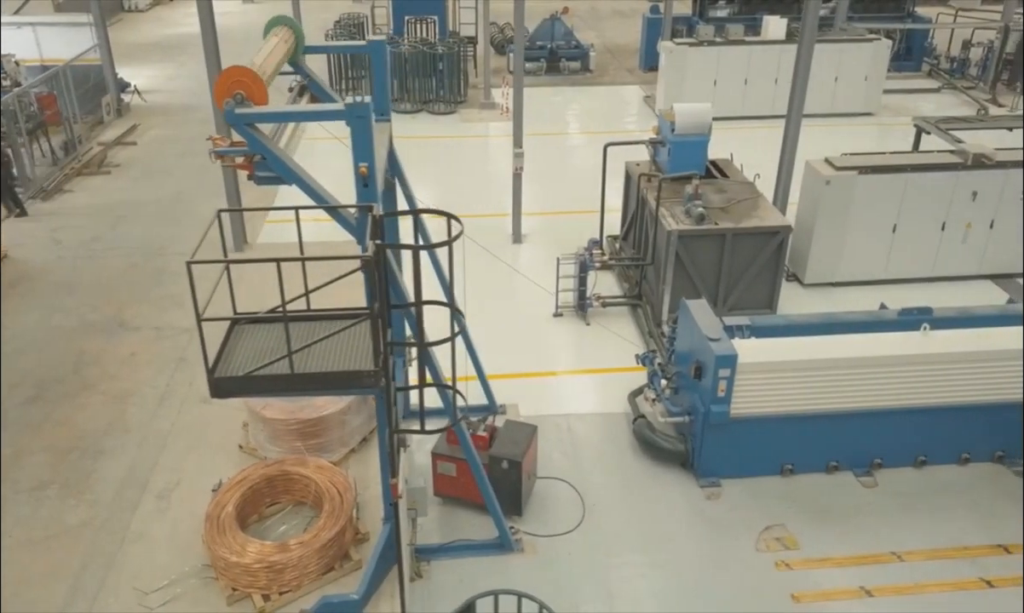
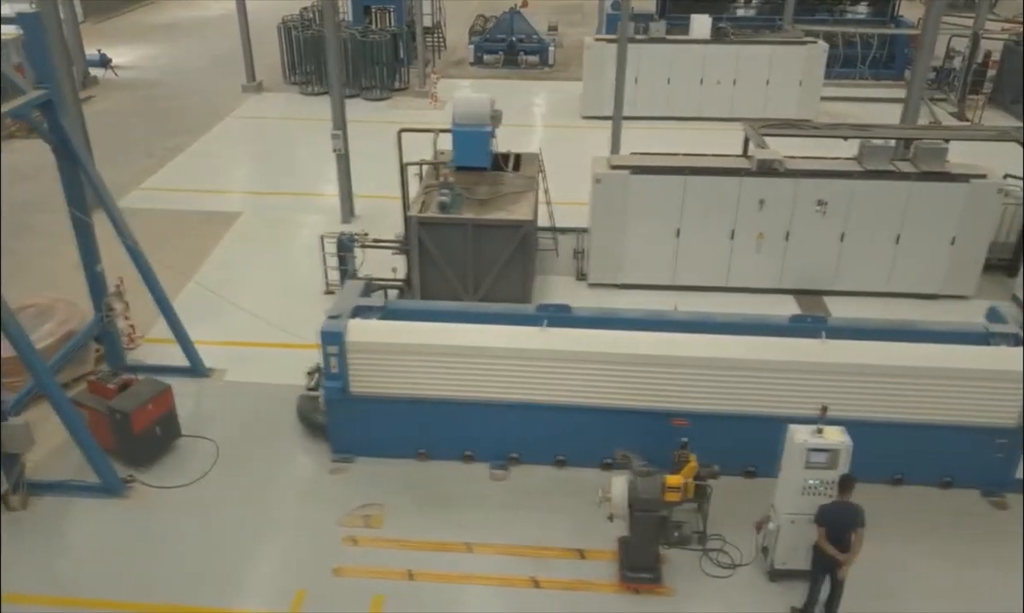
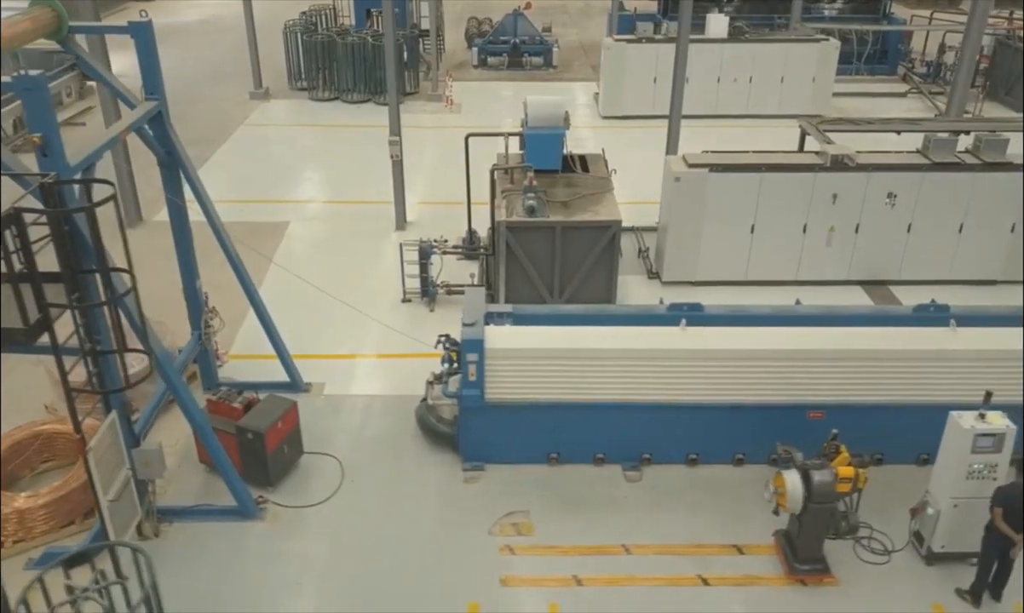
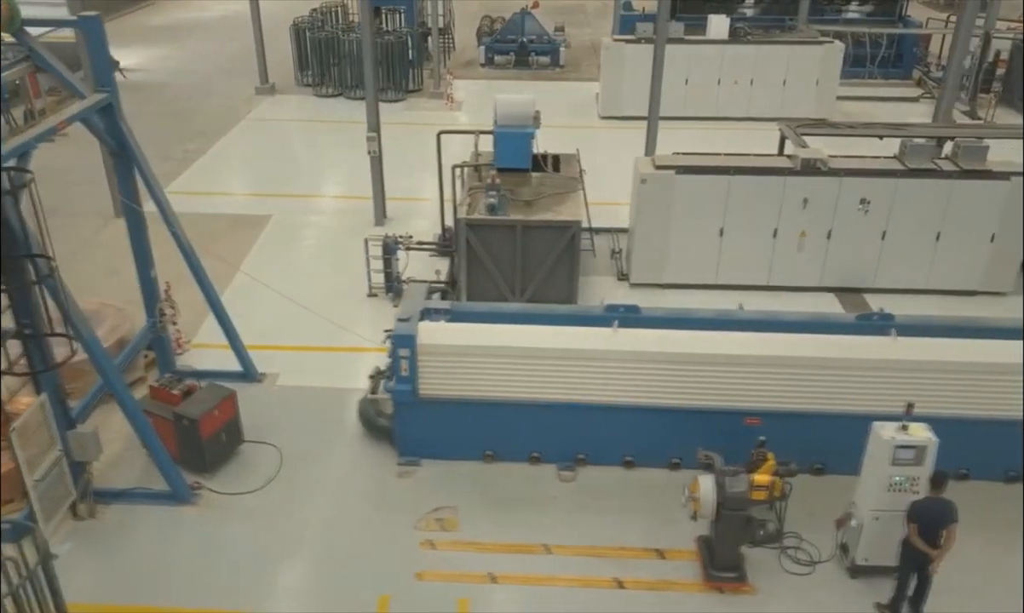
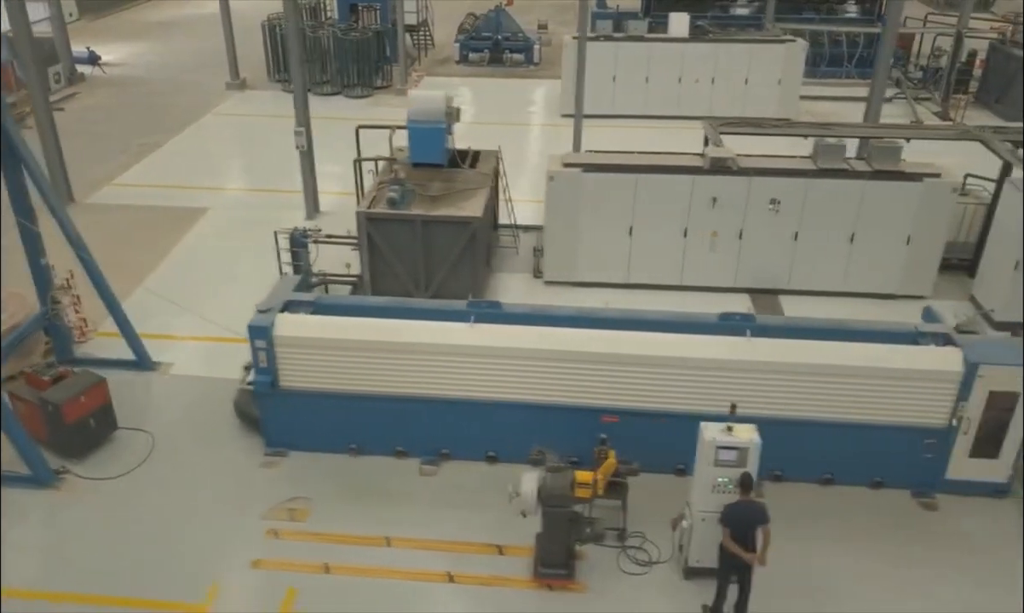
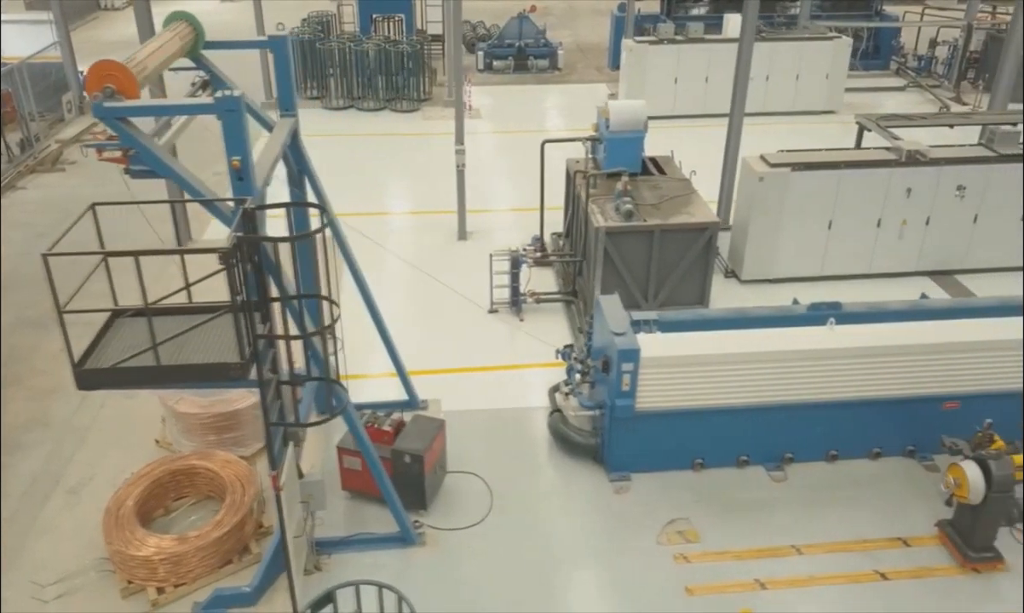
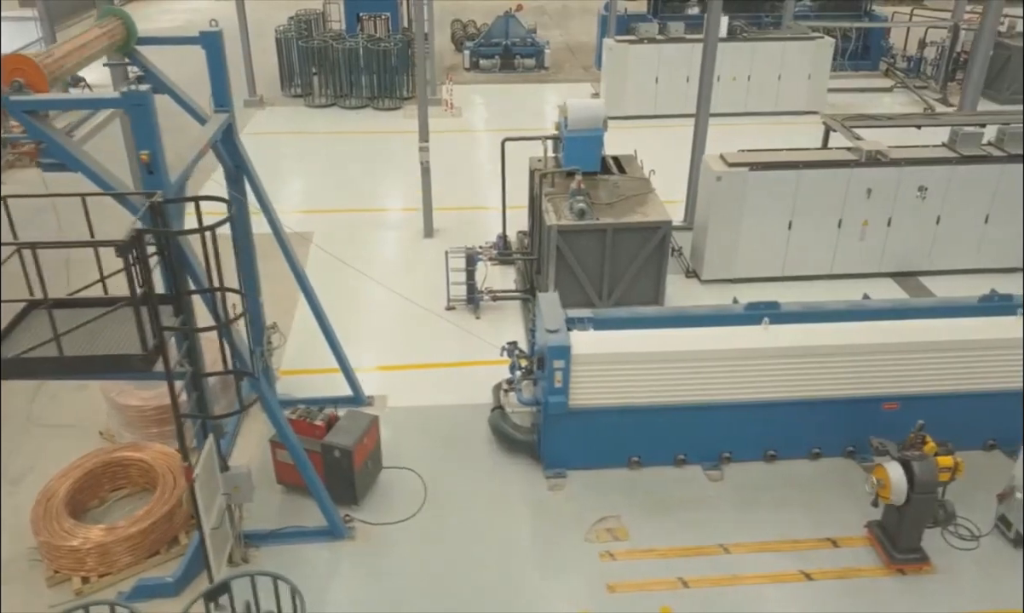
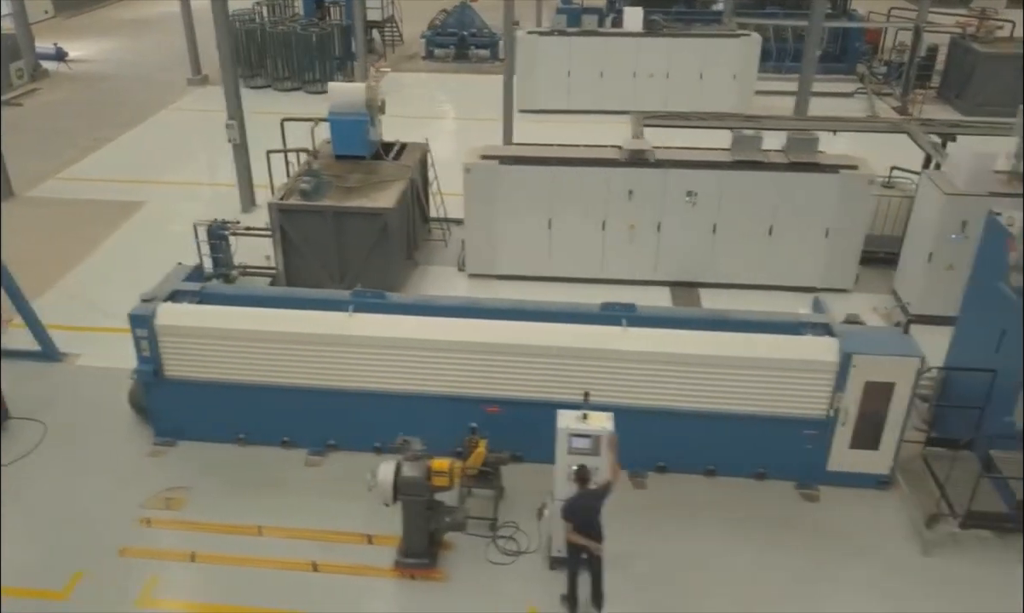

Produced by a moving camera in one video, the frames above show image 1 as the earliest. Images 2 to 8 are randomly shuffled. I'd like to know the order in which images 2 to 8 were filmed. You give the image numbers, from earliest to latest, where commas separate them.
6, 7, 3, 4, 2, 5, 8
